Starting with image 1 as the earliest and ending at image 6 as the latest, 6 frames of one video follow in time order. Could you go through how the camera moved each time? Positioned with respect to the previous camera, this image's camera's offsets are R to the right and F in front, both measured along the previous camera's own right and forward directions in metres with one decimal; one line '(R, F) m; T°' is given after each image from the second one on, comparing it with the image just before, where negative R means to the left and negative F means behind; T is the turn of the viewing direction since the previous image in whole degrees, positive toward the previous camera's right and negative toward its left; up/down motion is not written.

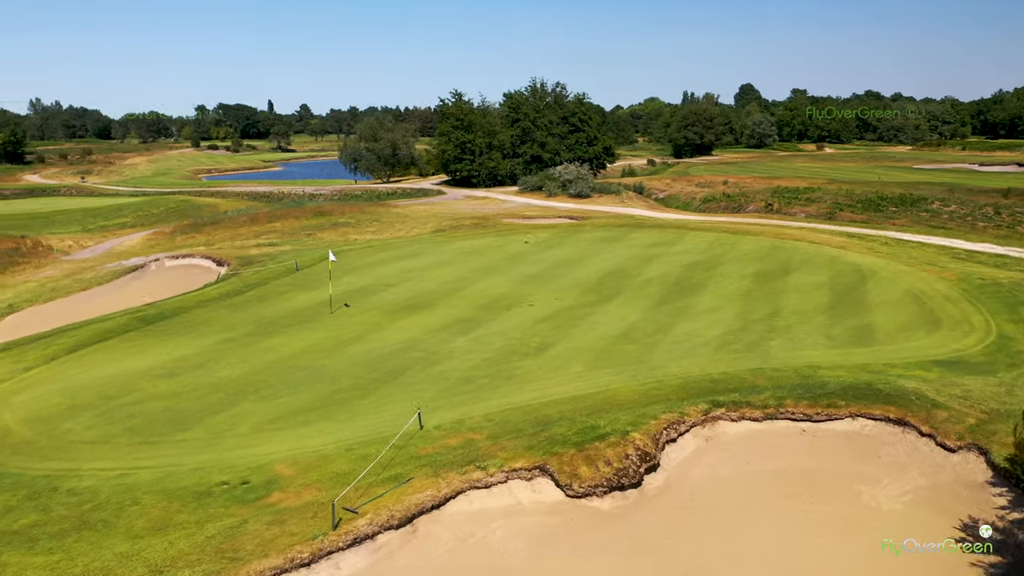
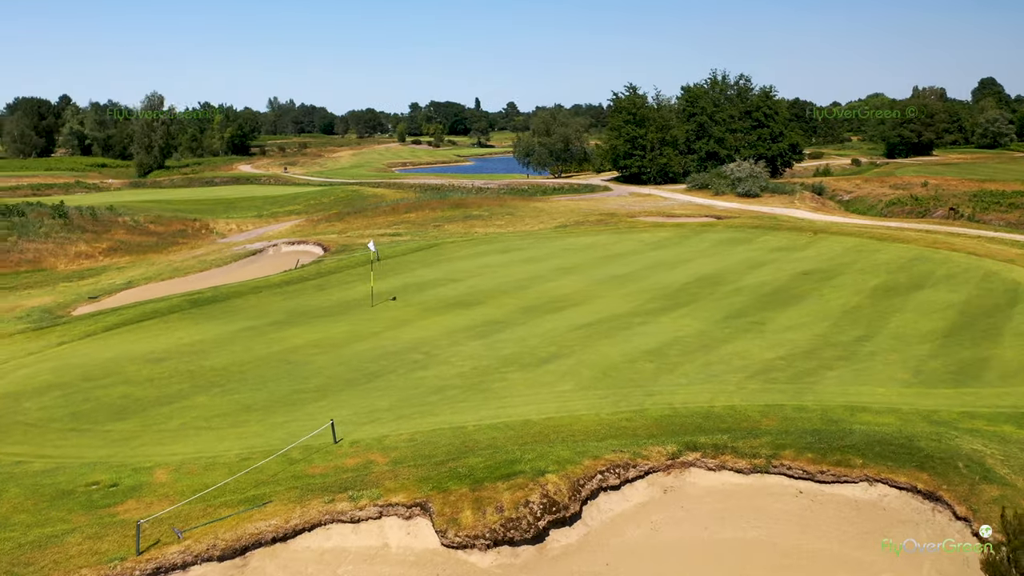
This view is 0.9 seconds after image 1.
(+4.0, +2.8) m; -14°
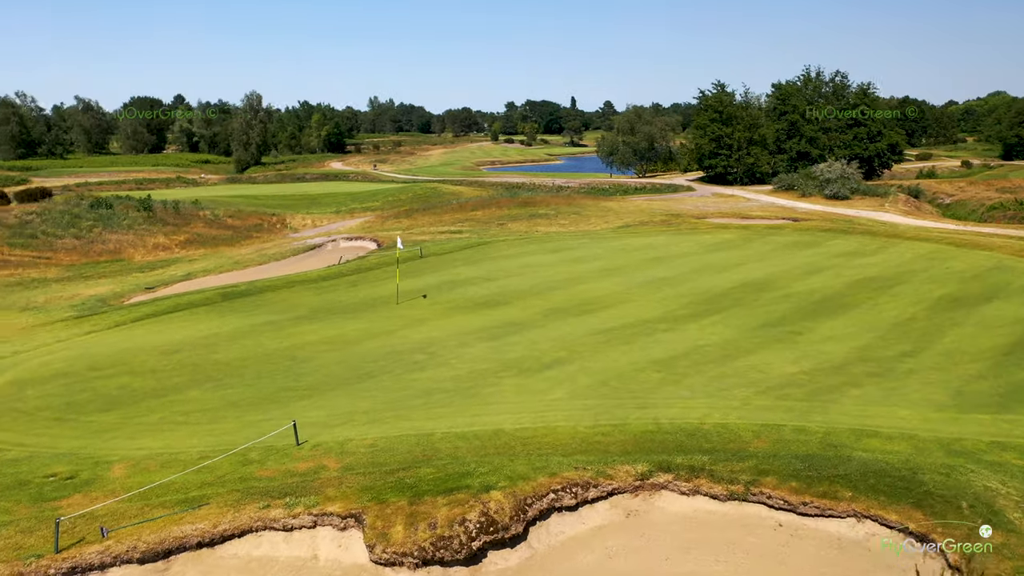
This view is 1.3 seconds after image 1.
(+1.8, +0.9) m; -7°
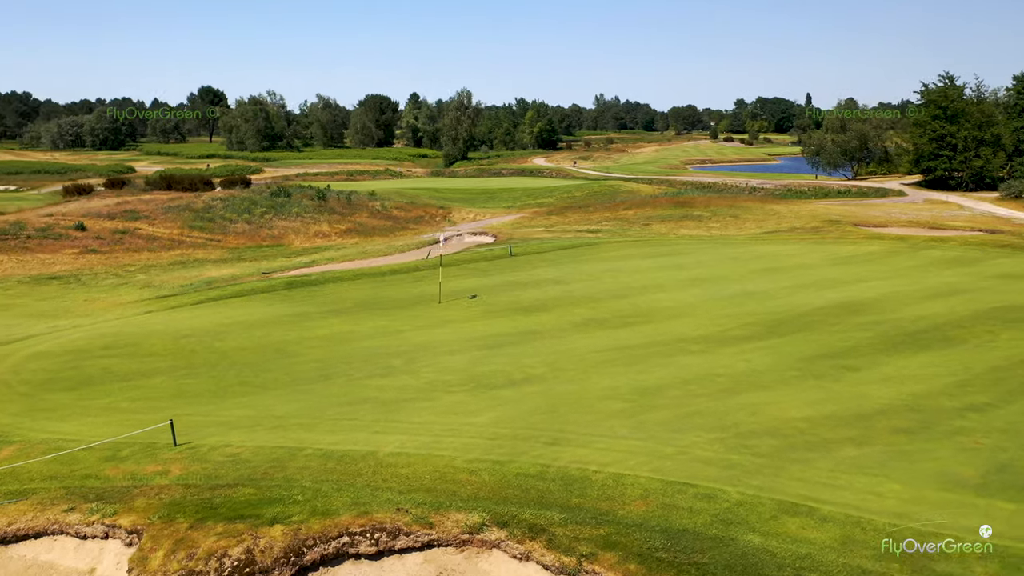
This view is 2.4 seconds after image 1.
(+4.4, +2.3) m; -15°
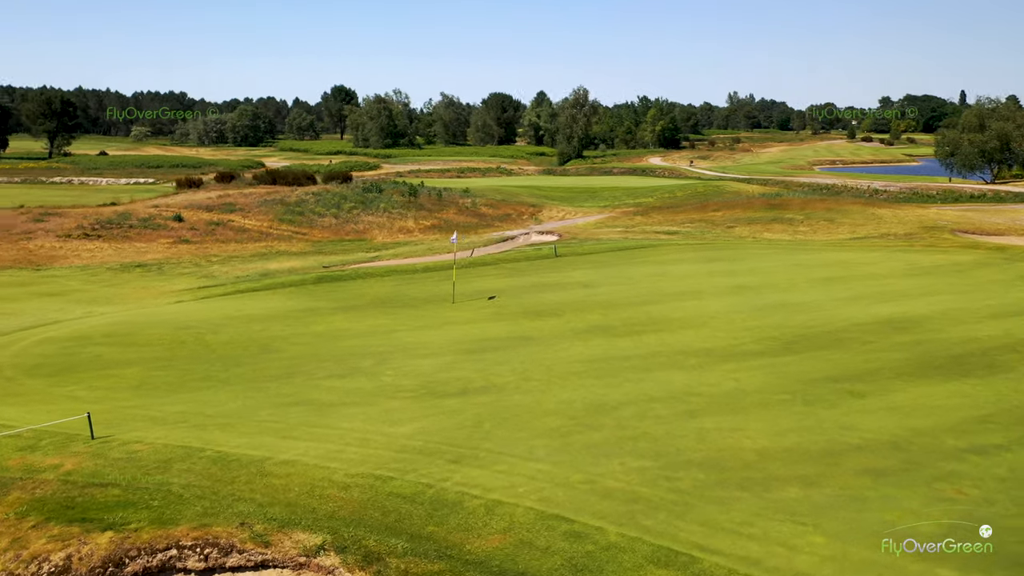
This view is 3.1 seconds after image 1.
(+2.8, +1.1) m; -9°
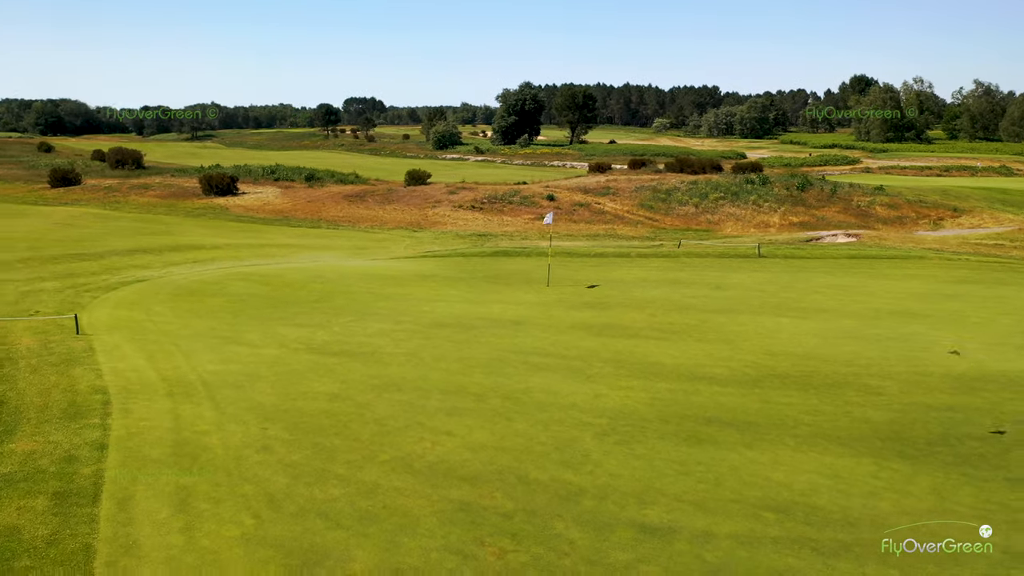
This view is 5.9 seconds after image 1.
(+9.8, +3.6) m; -35°
